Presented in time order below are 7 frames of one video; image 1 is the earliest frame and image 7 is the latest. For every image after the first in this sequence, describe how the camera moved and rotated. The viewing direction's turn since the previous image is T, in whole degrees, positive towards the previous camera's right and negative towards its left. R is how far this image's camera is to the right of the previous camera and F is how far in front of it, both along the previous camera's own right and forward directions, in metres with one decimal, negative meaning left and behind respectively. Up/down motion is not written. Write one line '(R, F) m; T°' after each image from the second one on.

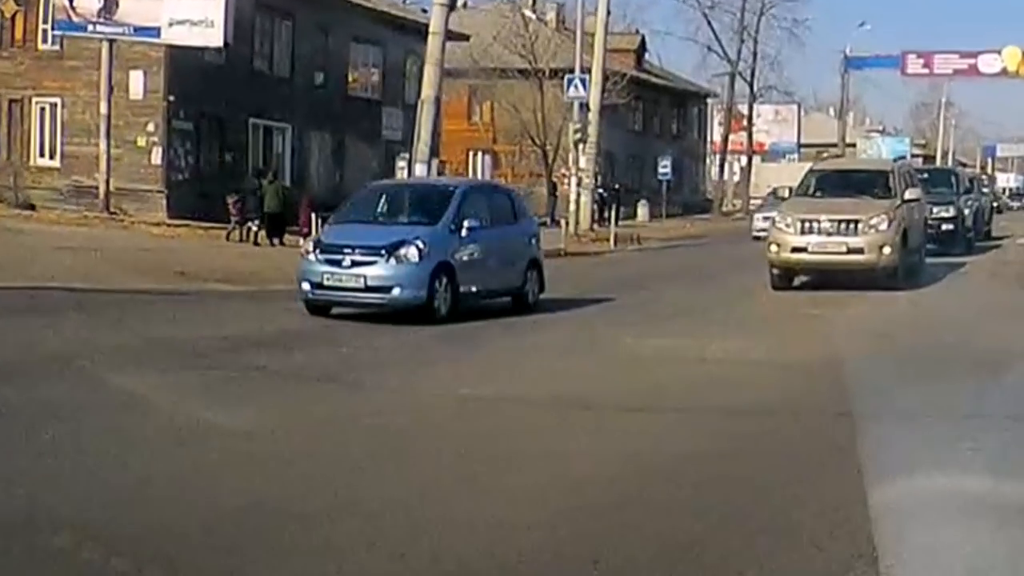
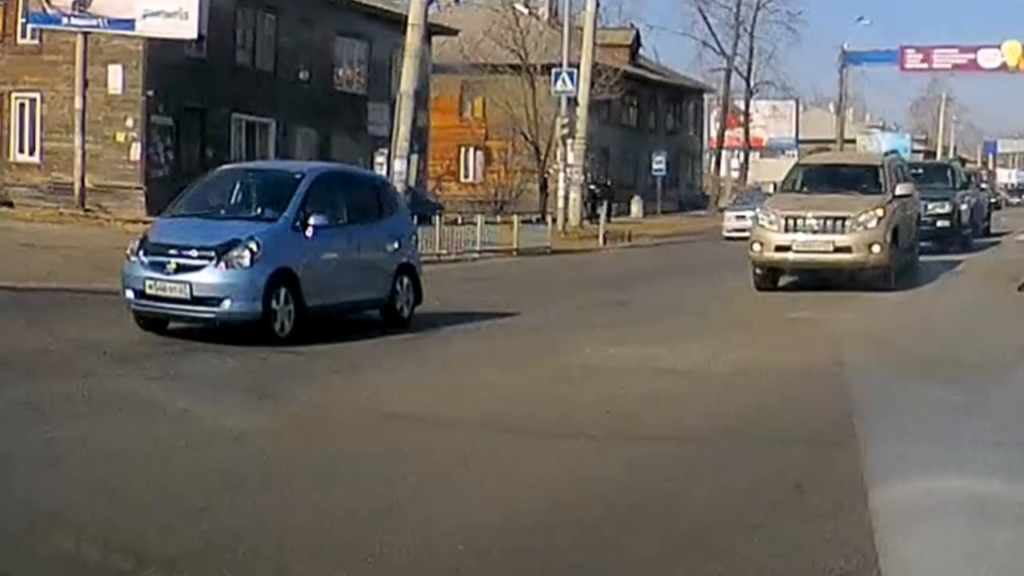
(+0.3, +0.9) m; 0°
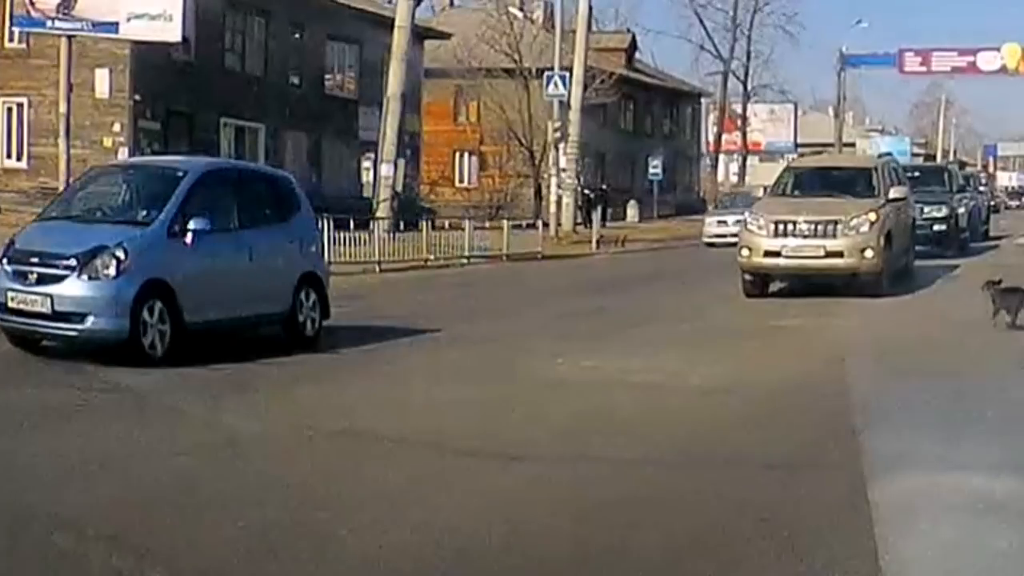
(+0.2, +0.5) m; 0°
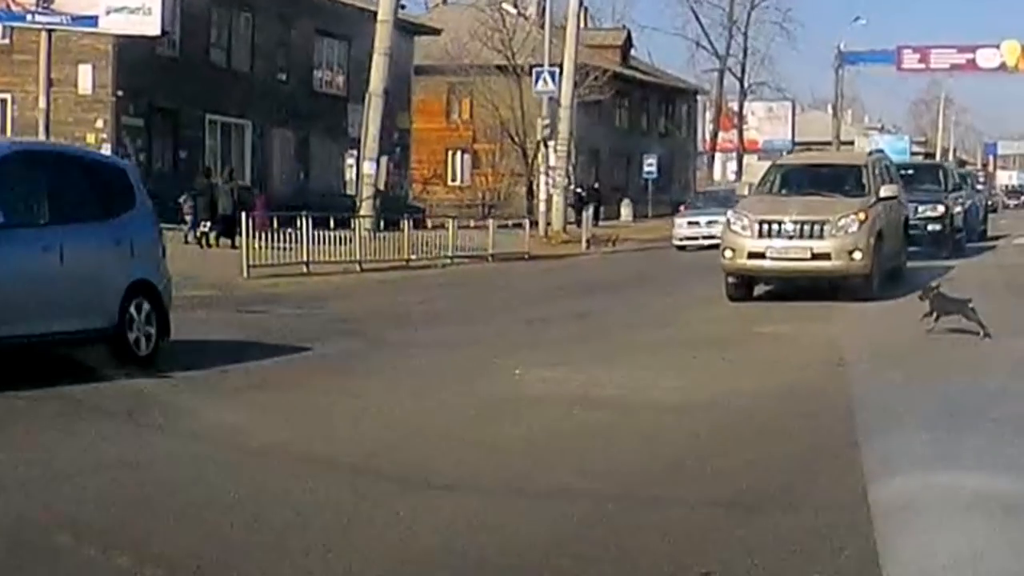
(+0.2, +0.7) m; 0°
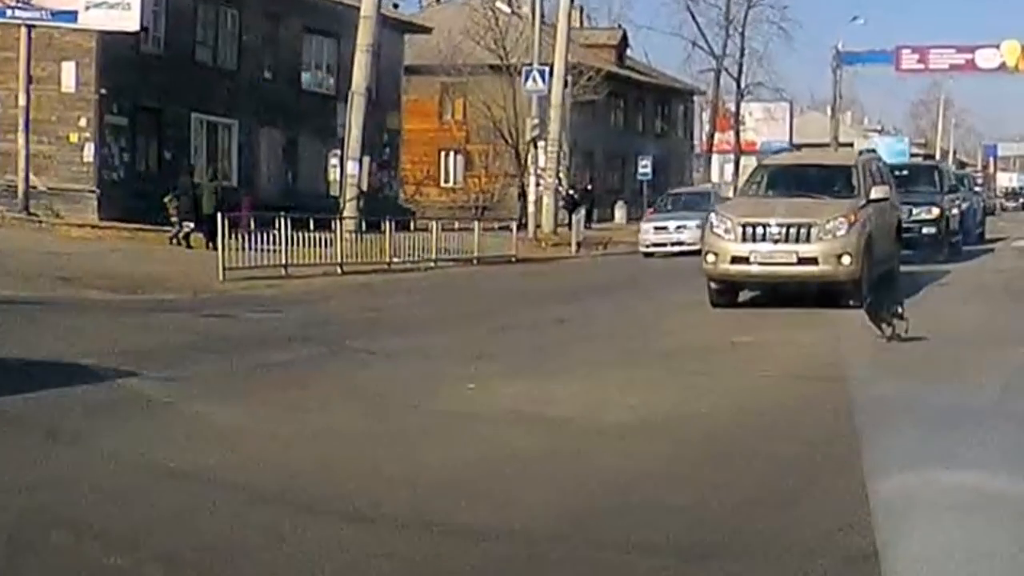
(+0.2, +0.6) m; 0°
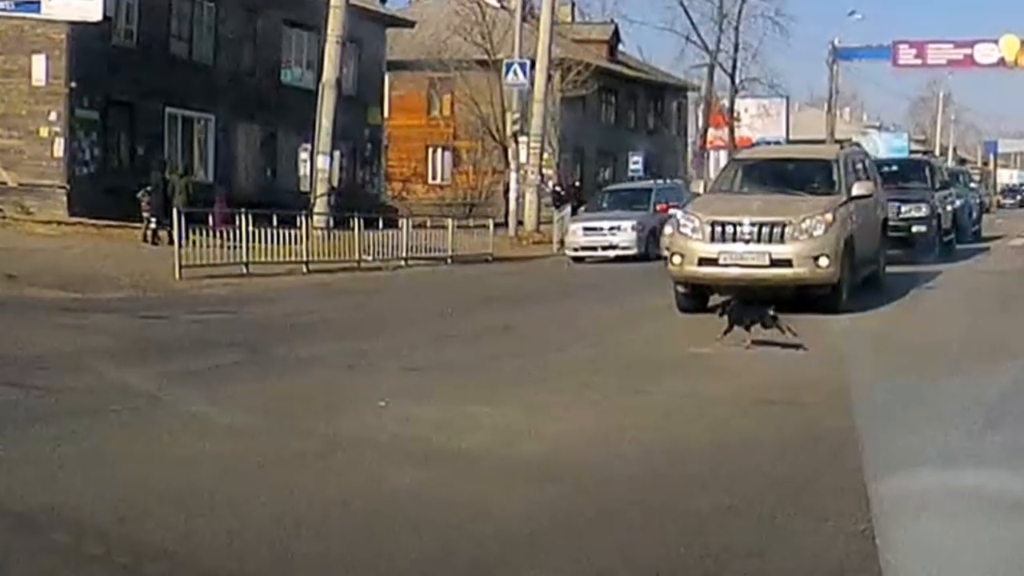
(+0.4, +1.1) m; 0°
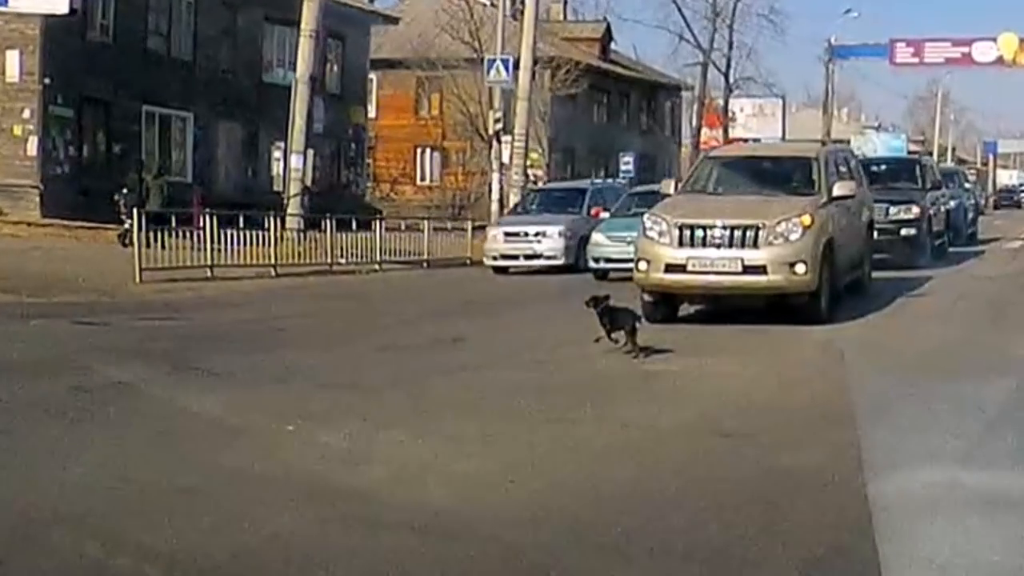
(+0.3, +0.9) m; 0°
